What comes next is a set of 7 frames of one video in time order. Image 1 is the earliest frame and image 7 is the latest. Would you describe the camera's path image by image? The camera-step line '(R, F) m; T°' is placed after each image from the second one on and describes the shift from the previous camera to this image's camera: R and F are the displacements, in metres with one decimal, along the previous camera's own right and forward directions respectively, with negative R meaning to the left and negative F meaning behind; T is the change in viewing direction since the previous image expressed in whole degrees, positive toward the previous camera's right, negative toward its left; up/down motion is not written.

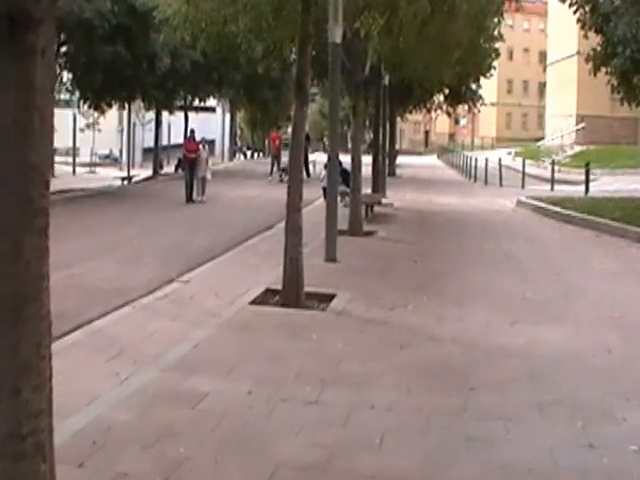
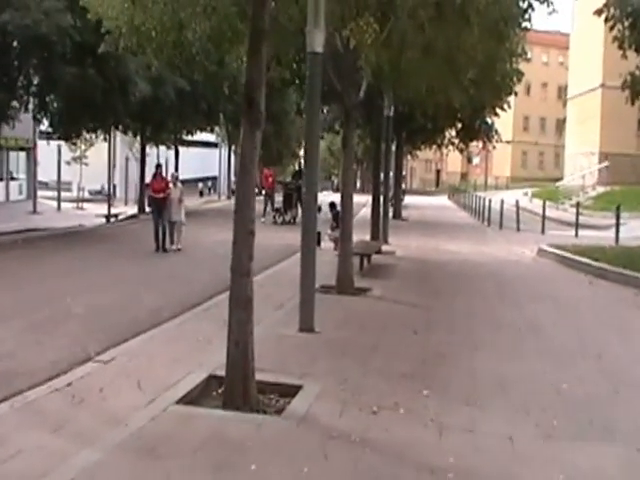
(+0.4, +3.0) m; -1°
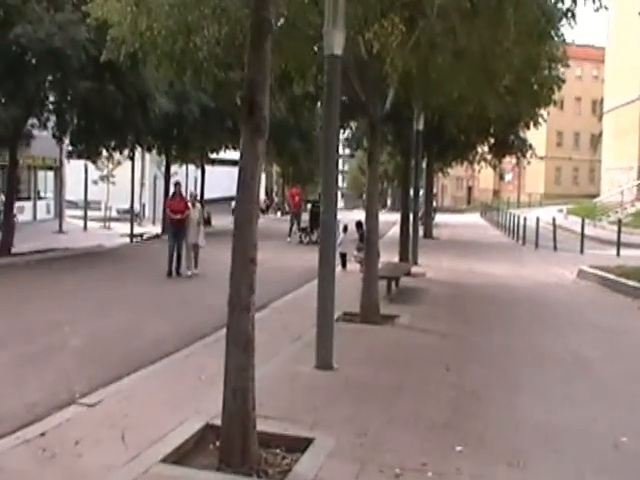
(+0.1, +1.2) m; -2°
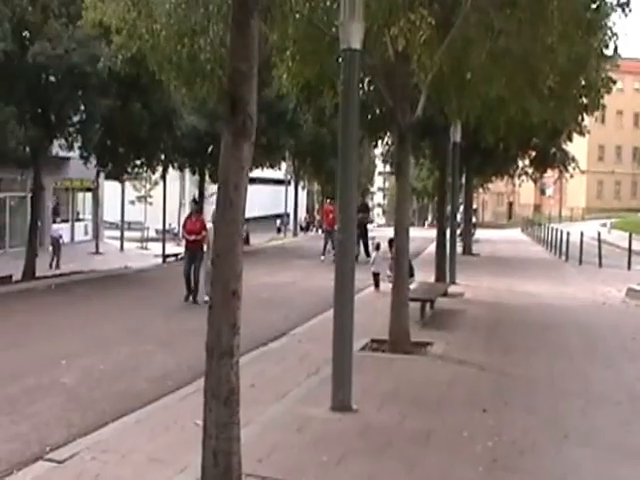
(+0.2, +1.2) m; -2°
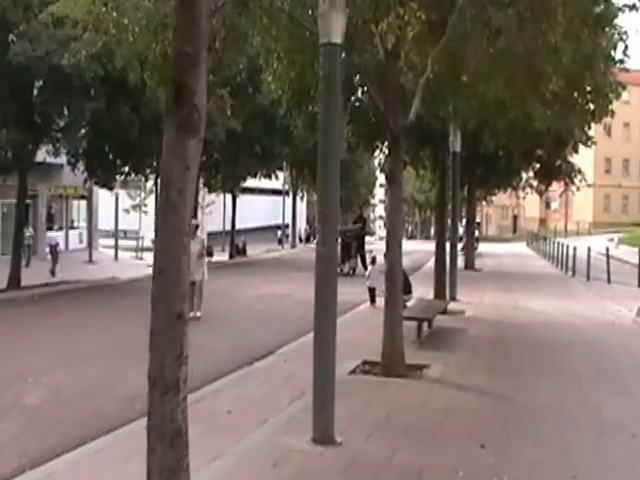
(+0.2, +0.9) m; 0°
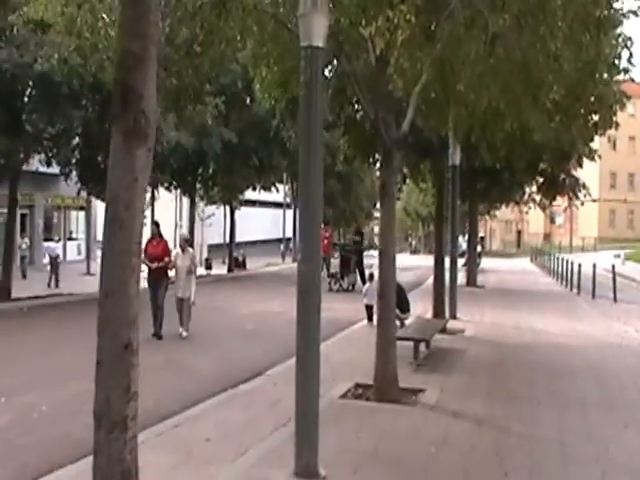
(+0.2, +0.6) m; 0°
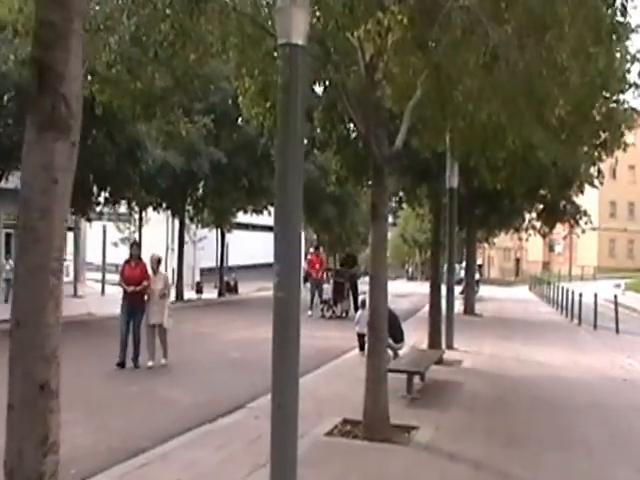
(+0.1, +0.8) m; 0°
